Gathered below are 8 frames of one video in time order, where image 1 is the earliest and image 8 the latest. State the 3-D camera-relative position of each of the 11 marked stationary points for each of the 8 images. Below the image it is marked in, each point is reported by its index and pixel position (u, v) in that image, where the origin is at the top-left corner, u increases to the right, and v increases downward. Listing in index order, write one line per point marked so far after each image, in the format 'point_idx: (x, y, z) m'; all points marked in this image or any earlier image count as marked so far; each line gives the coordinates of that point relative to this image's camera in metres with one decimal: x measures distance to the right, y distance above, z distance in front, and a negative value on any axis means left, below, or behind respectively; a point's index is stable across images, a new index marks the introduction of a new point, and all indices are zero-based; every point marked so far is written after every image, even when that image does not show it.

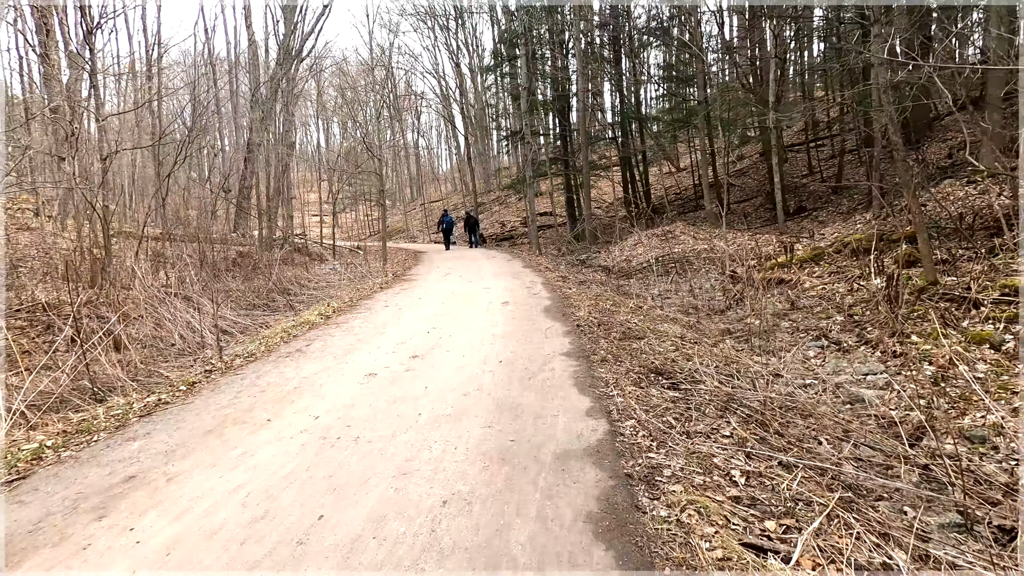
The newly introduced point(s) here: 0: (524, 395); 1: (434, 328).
0: (+0.1, -0.7, +3.6) m
1: (-0.9, -0.5, +5.9) m
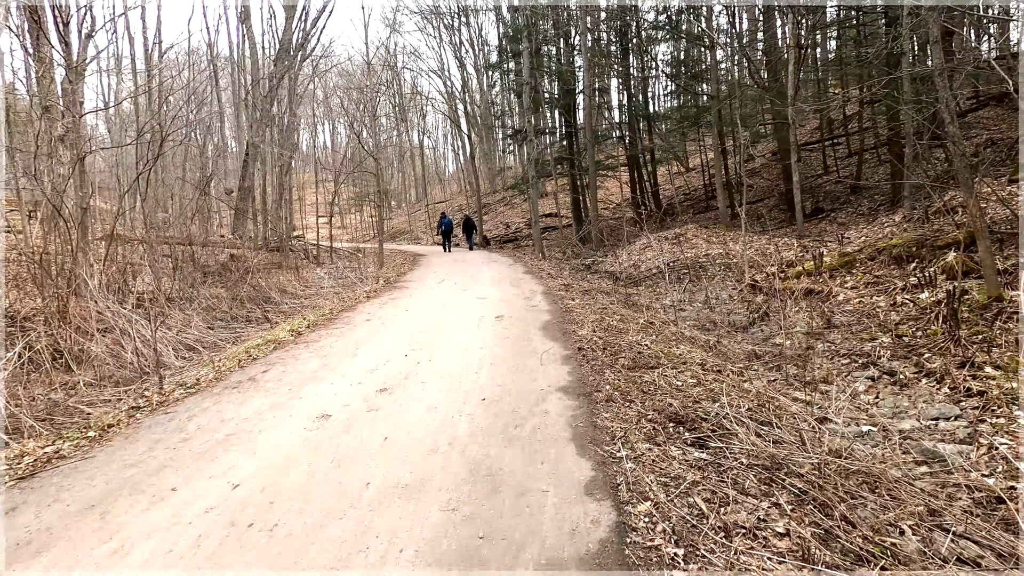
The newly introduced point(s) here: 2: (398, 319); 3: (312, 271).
0: (0.0, -0.9, +2.8) m
1: (-0.9, -0.6, +5.1) m
2: (-1.5, -0.4, +6.9) m
3: (-6.5, +0.6, +17.7) m
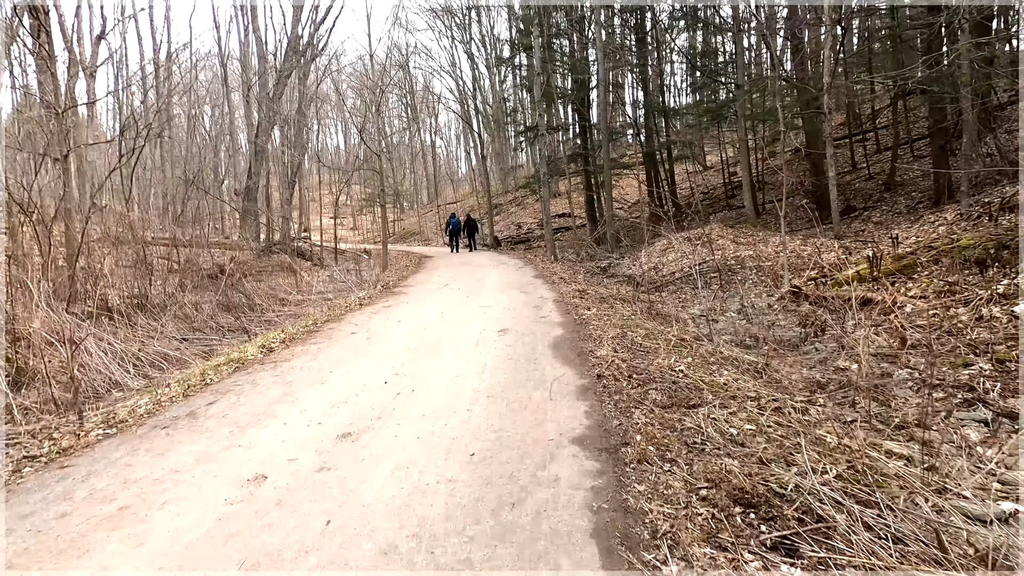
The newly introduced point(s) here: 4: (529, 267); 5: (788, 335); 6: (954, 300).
0: (-0.1, -1.0, +1.9) m
1: (-0.9, -0.7, +4.2) m
2: (-1.4, -0.5, +6.0) m
3: (-6.1, +0.5, +16.9) m
4: (+0.4, +0.5, +13.1) m
5: (+2.8, -0.5, +5.5) m
6: (+4.3, -0.1, +5.2) m
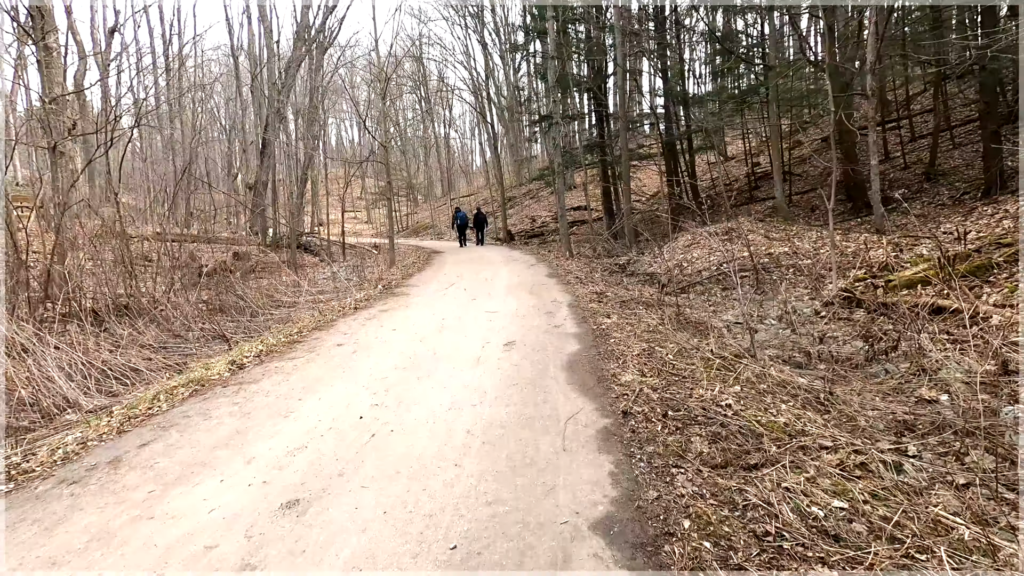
0: (-0.1, -1.1, +1.1) m
1: (-0.9, -0.8, +3.5) m
2: (-1.3, -0.5, +5.3) m
3: (-5.8, +0.6, +16.3) m
4: (+0.7, +0.6, +12.3) m
5: (+2.9, -0.5, +4.7) m
6: (+4.3, -0.2, +4.3) m
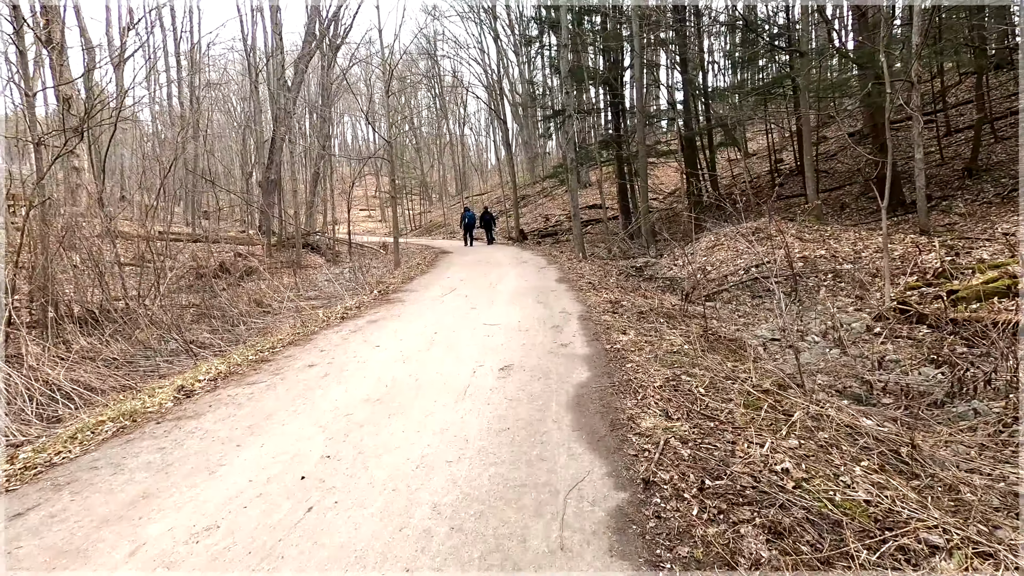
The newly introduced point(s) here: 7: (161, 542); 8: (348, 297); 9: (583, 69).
0: (-0.2, -1.2, +0.3) m
1: (-0.9, -0.9, +2.7) m
2: (-1.3, -0.6, +4.5) m
3: (-5.4, +0.5, +15.7) m
4: (+0.9, +0.5, +11.5) m
5: (+2.9, -0.7, +3.8) m
6: (+4.3, -0.3, +3.4) m
7: (-1.4, -1.0, +2.1) m
8: (-2.6, -0.1, +8.7) m
9: (+2.4, +7.6, +18.6) m
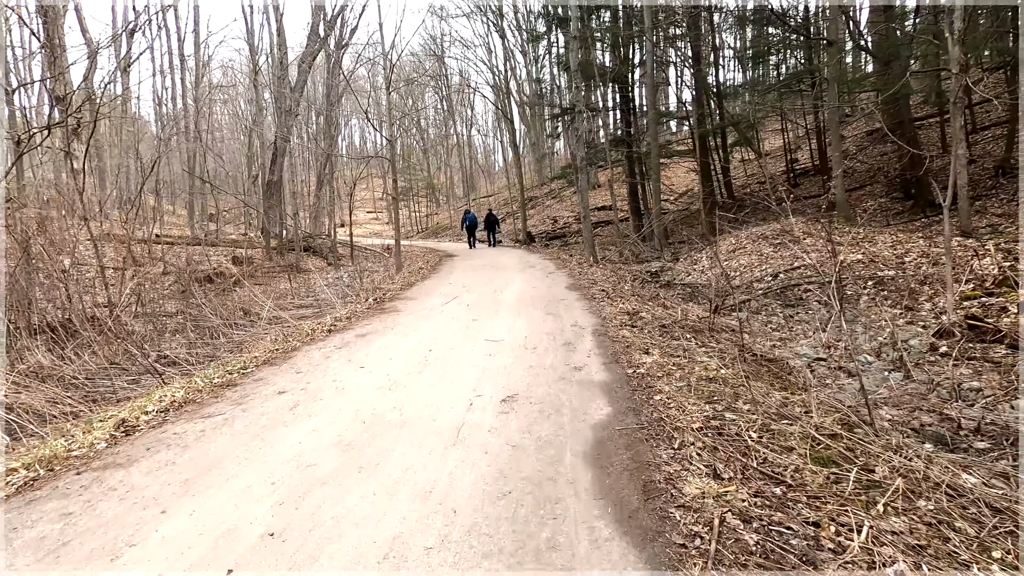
0: (-0.3, -1.3, -0.3) m
1: (-0.9, -1.0, +2.0) m
2: (-1.3, -0.7, +3.9) m
3: (-5.3, +0.4, +15.1) m
4: (+1.0, +0.3, +10.8) m
5: (+2.9, -0.8, +3.1) m
6: (+4.3, -0.4, +2.6) m
7: (-1.4, -1.1, +1.5) m
8: (-2.6, -0.3, +8.1) m
9: (+2.7, +7.4, +18.0) m
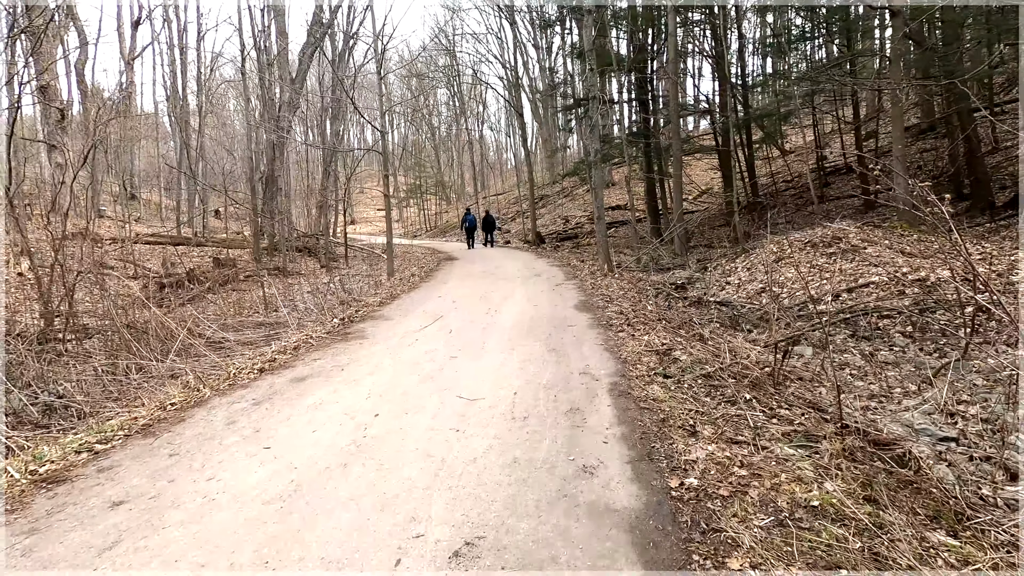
0: (-0.5, -1.5, -1.8) m
1: (-1.1, -1.2, +0.6) m
2: (-1.4, -1.0, +2.4) m
3: (-5.1, +0.2, +13.7) m
4: (+1.0, +0.1, +9.3) m
5: (+2.7, -1.0, +1.6) m
6: (+4.1, -0.7, +1.1) m
7: (-1.6, -1.3, 0.0) m
8: (-2.6, -0.5, +6.6) m
9: (+2.9, +7.2, +16.4) m
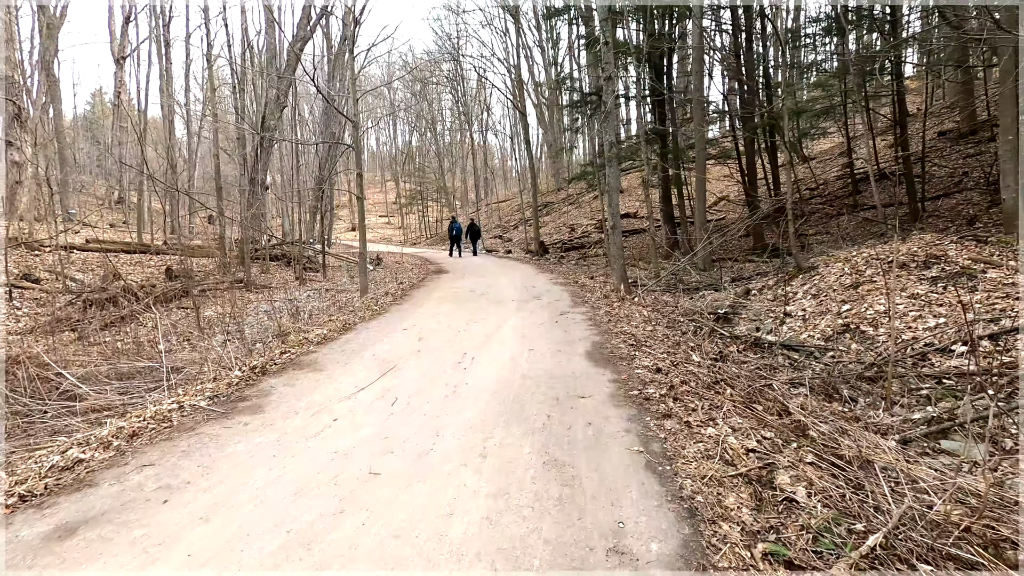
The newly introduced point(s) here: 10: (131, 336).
0: (-0.7, -1.7, -3.9) m
1: (-1.3, -1.4, -1.5) m
2: (-1.6, -1.2, +0.4) m
3: (-5.2, -0.1, +11.7) m
4: (+0.9, -0.3, +7.3) m
5: (+2.5, -1.3, -0.5) m
6: (+3.9, -1.0, -1.0) m
7: (-1.8, -1.5, -2.0) m
8: (-2.7, -0.8, +4.6) m
9: (+2.9, +6.7, +14.4) m
10: (-5.6, -0.7, +7.8) m
